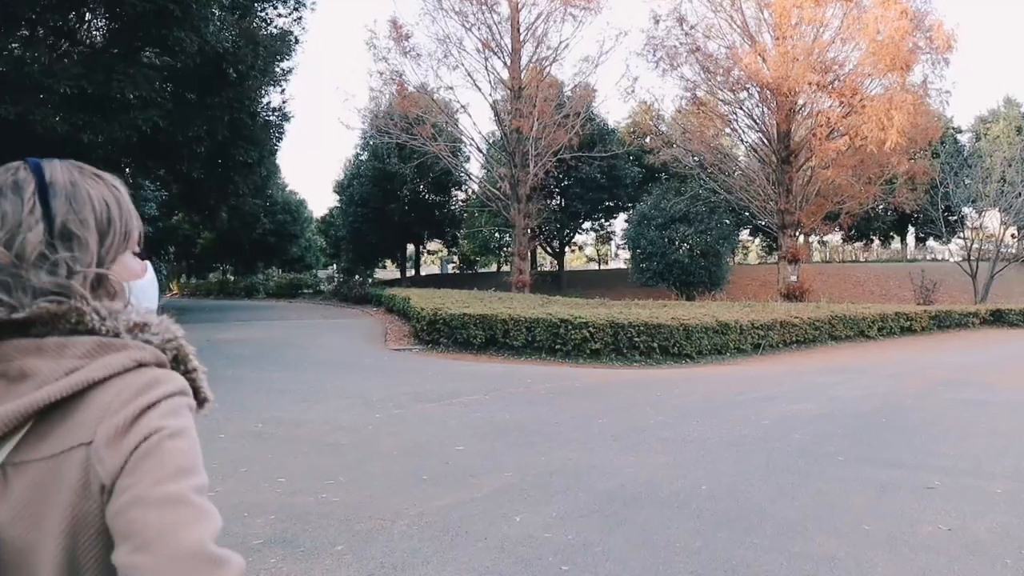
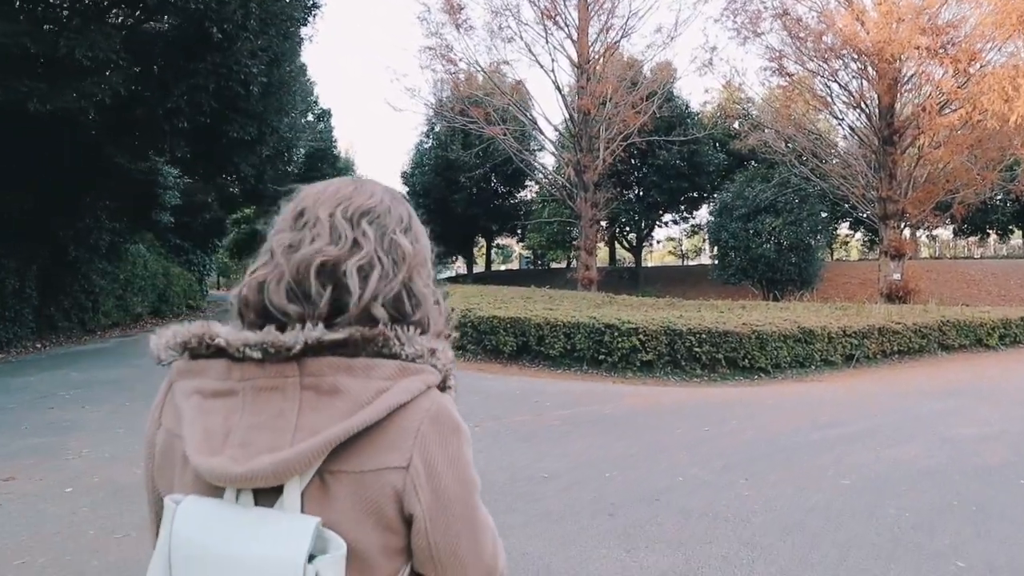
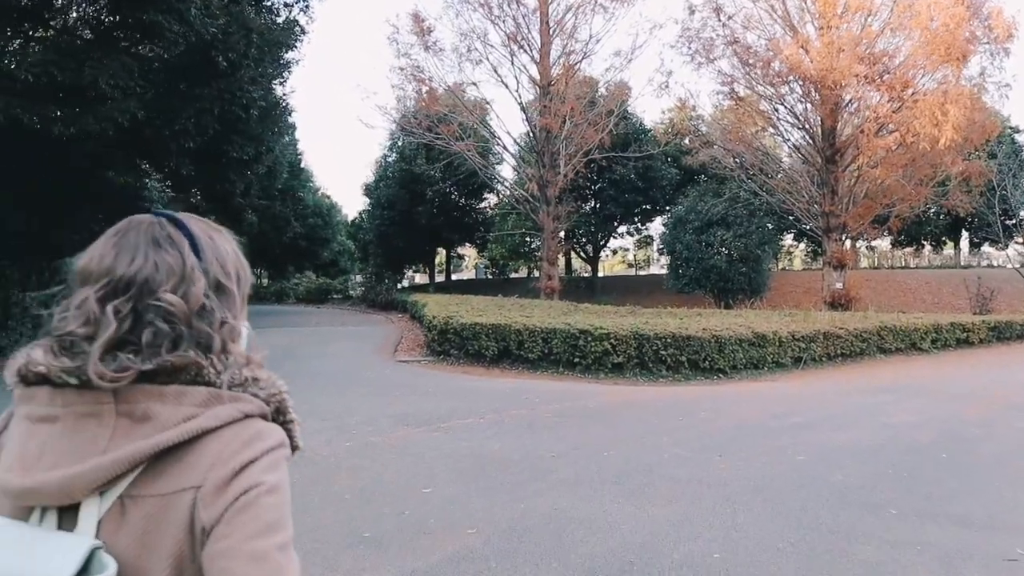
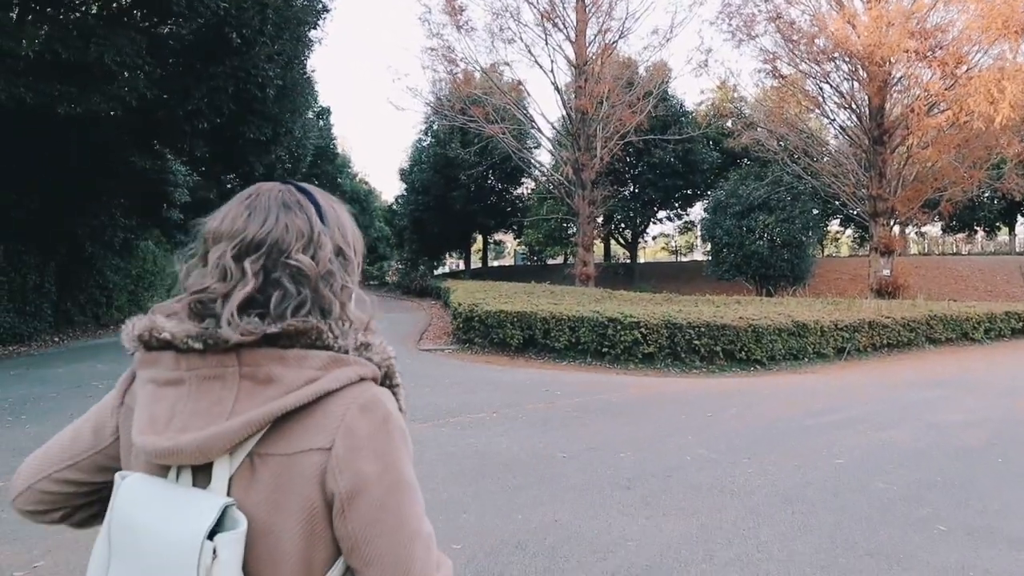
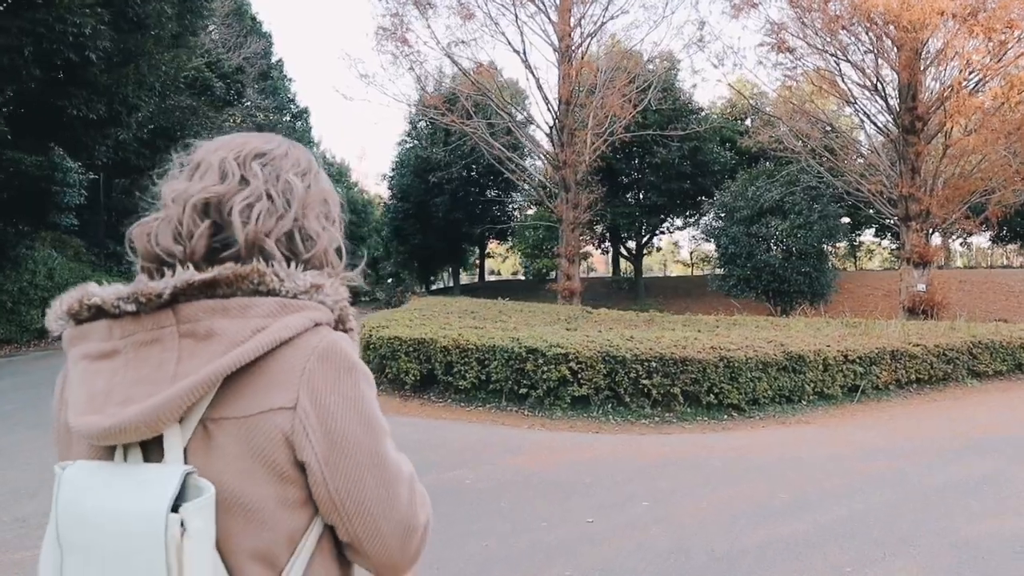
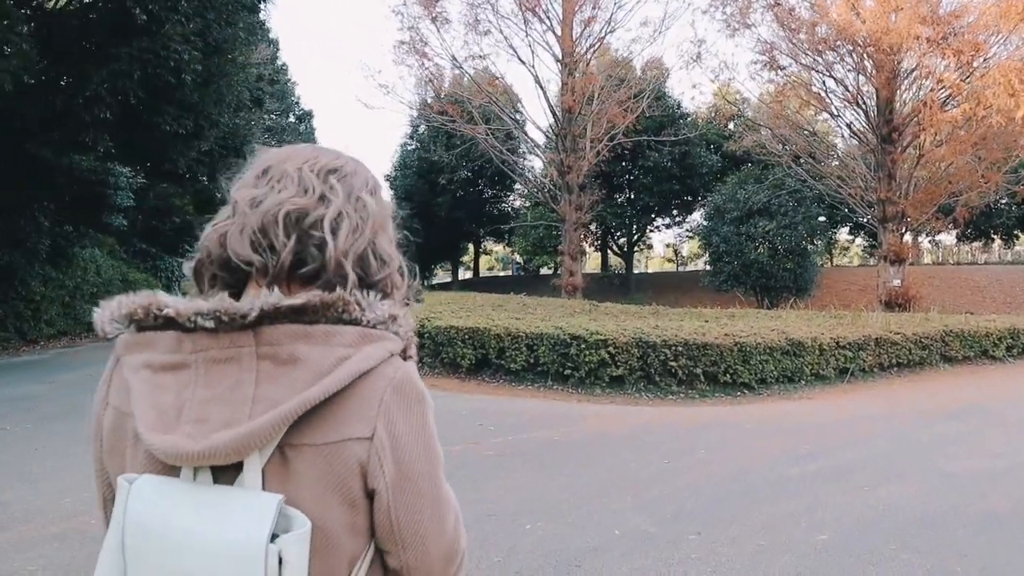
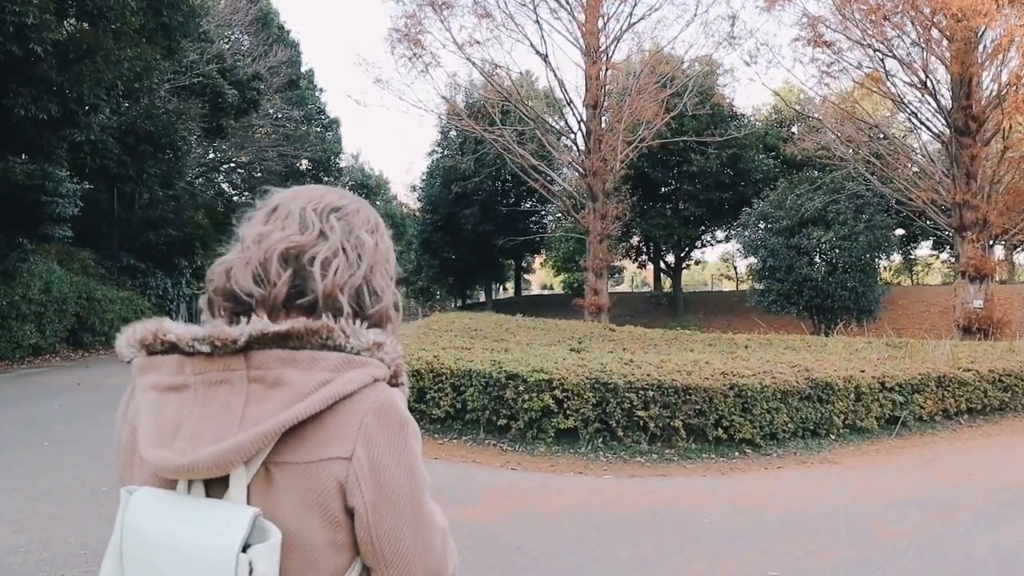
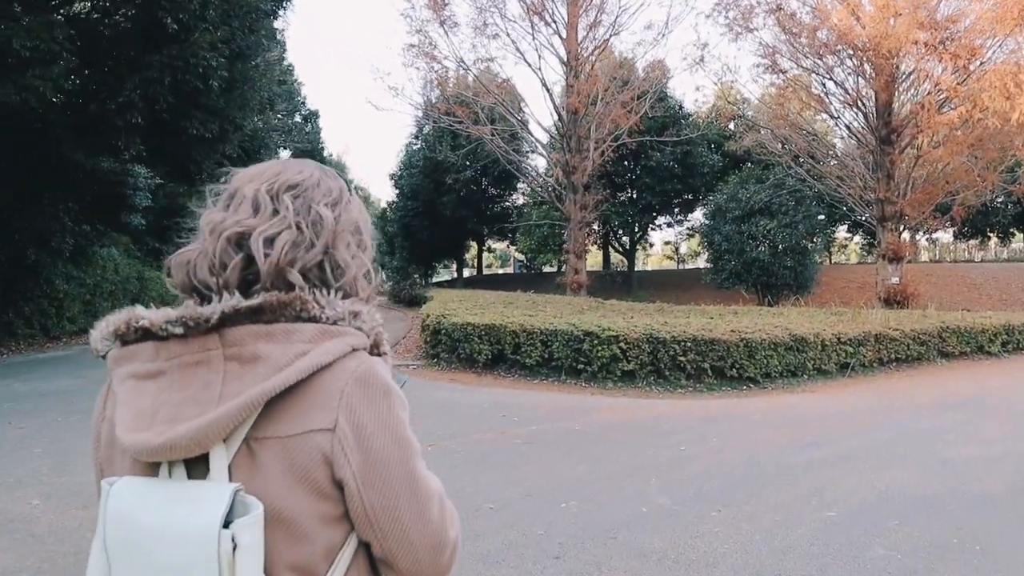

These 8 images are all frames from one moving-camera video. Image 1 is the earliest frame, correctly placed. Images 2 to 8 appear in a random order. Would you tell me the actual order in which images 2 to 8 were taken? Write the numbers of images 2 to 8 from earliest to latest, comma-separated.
3, 4, 2, 8, 6, 5, 7
